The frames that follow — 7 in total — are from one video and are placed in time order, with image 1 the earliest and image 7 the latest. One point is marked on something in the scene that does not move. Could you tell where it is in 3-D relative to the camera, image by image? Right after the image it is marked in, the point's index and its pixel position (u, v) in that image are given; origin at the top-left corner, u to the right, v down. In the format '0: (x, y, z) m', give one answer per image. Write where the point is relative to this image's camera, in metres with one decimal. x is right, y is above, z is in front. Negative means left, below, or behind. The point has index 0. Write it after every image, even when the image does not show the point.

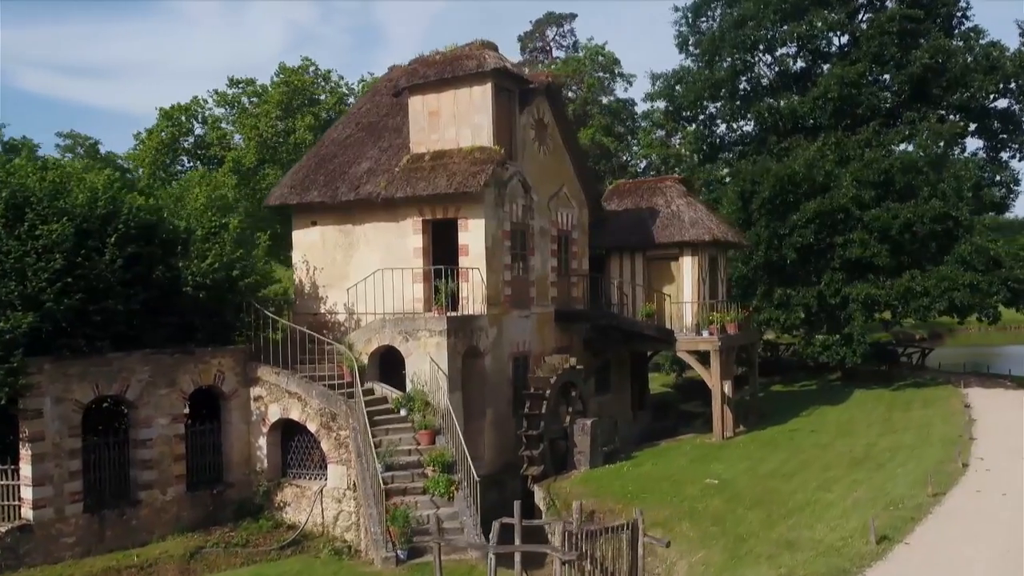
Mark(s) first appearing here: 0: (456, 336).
0: (-1.1, -1.0, +18.6) m
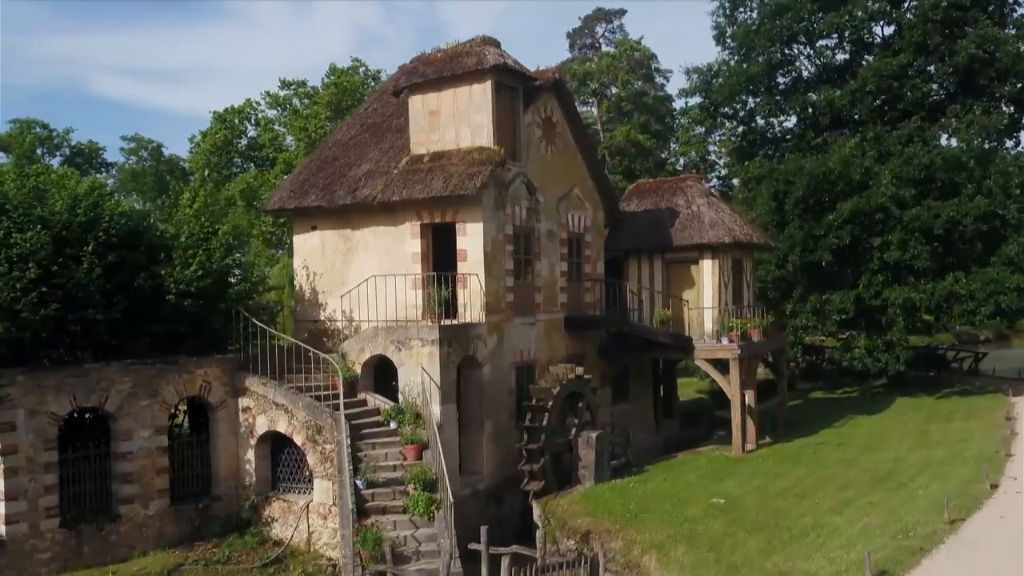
0: (-1.2, -1.1, +17.8) m
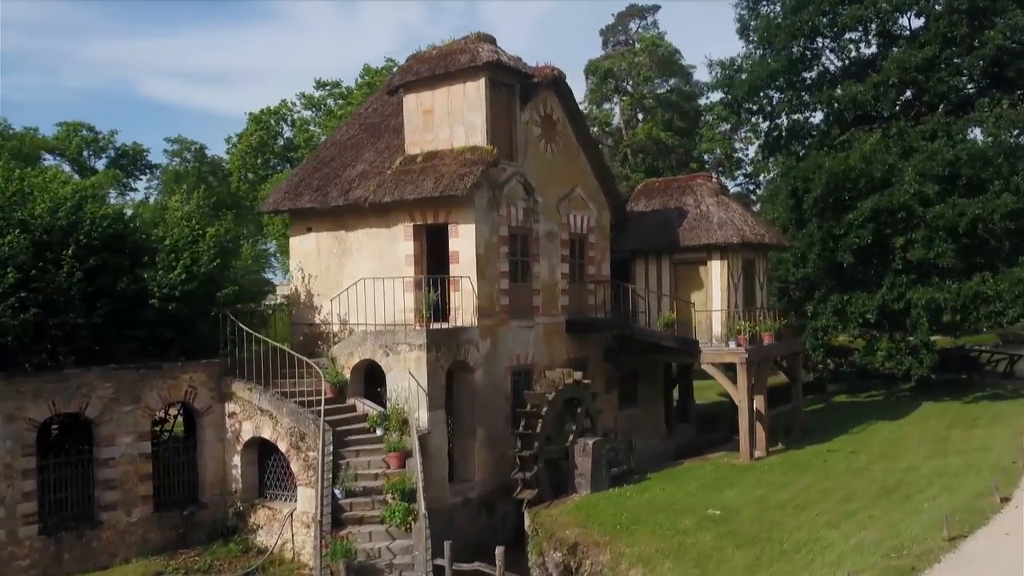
0: (-1.4, -1.2, +17.3) m
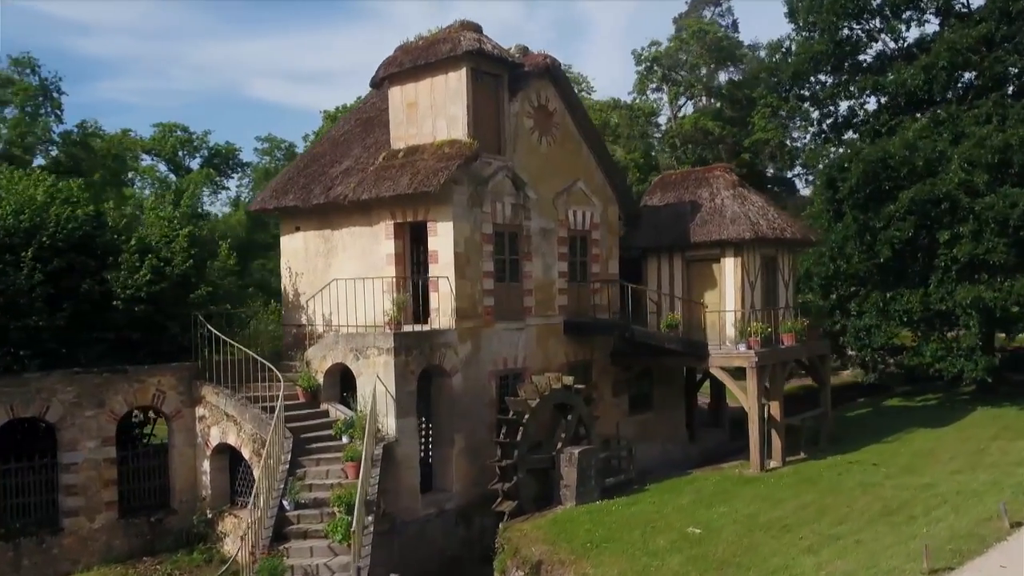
0: (-1.8, -1.2, +16.5) m
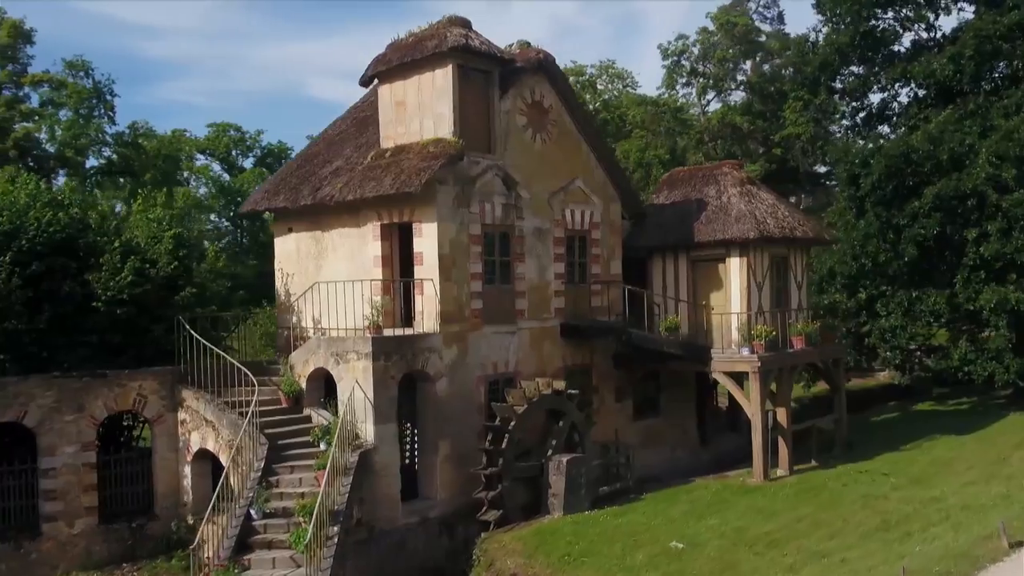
0: (-2.1, -1.2, +16.2) m
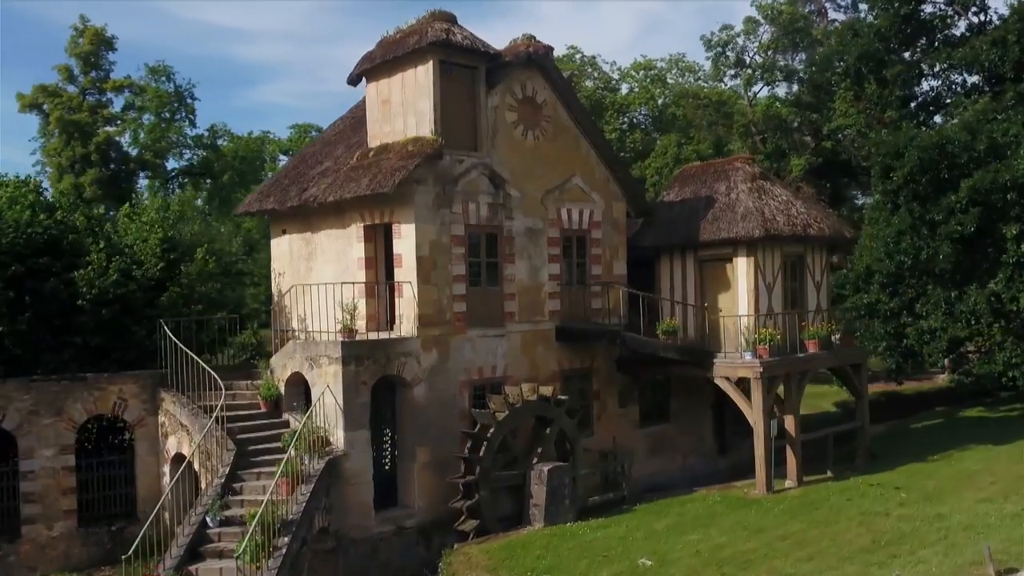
0: (-2.6, -1.3, +15.8) m
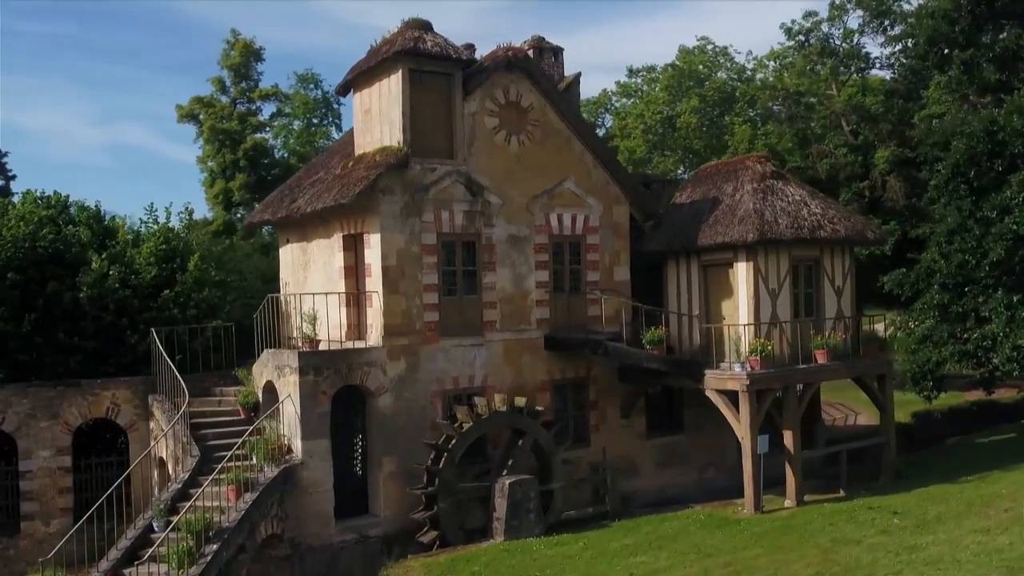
0: (-3.3, -1.5, +16.0) m
